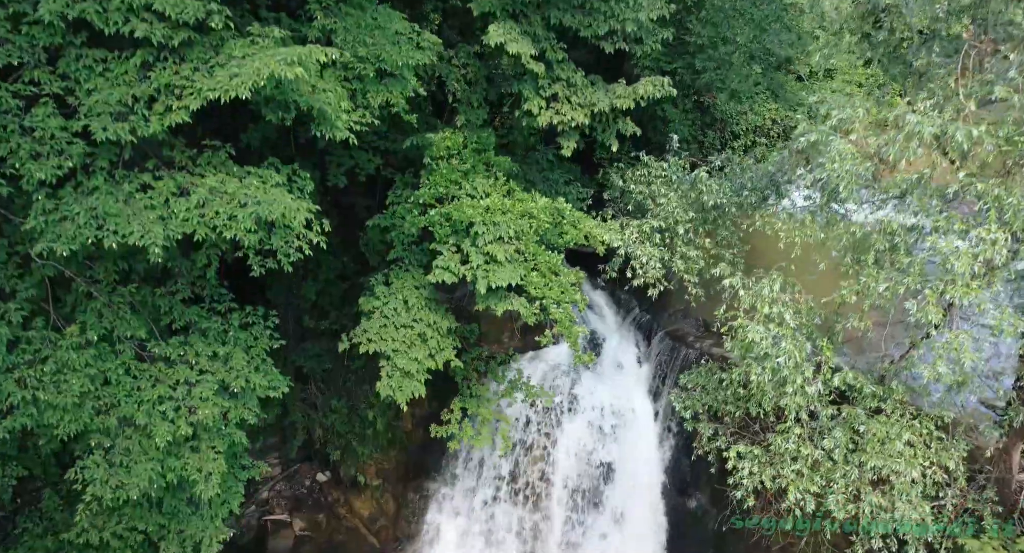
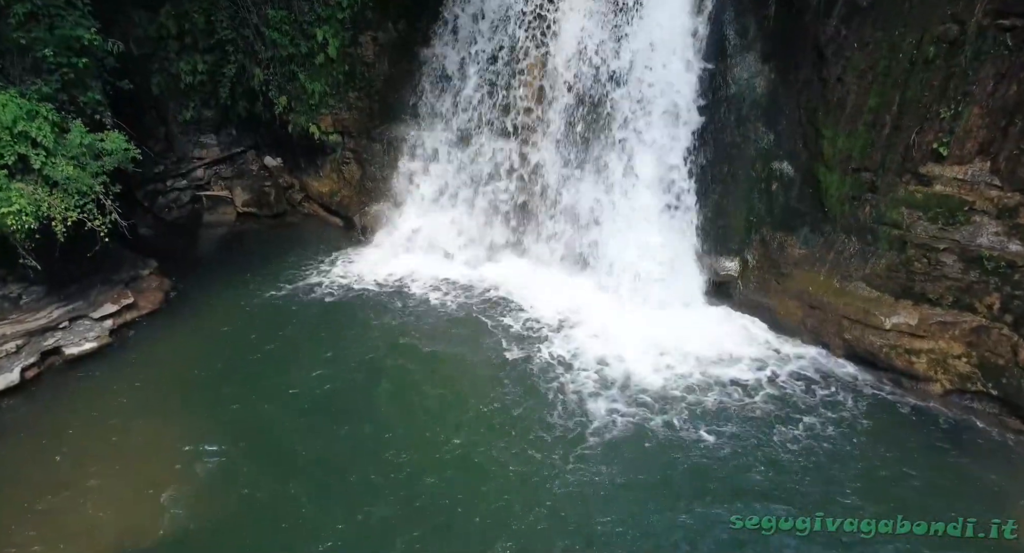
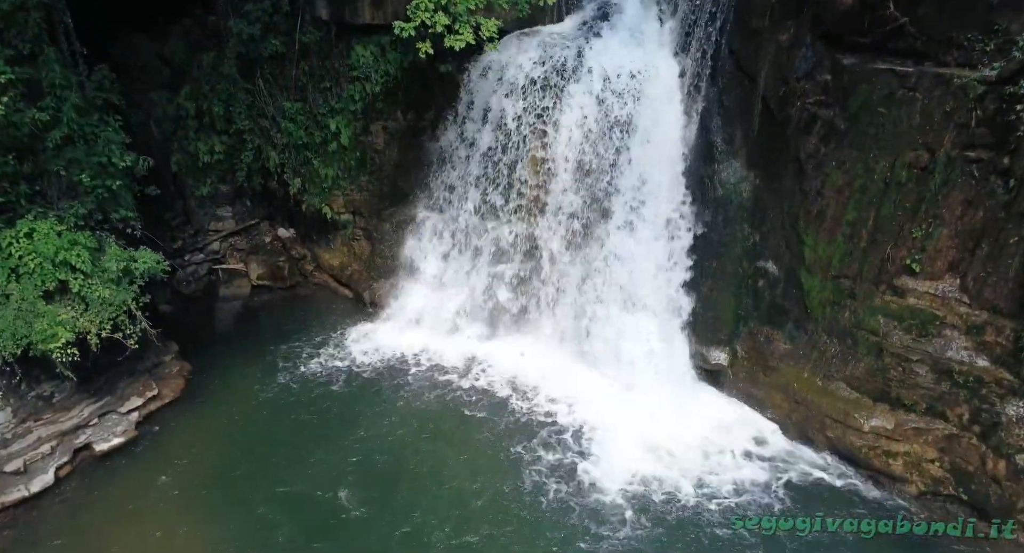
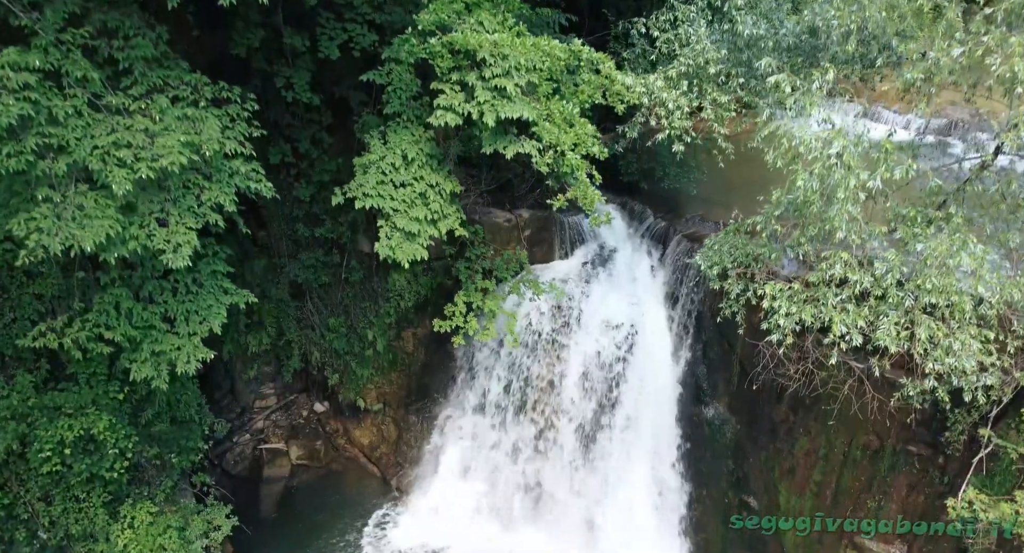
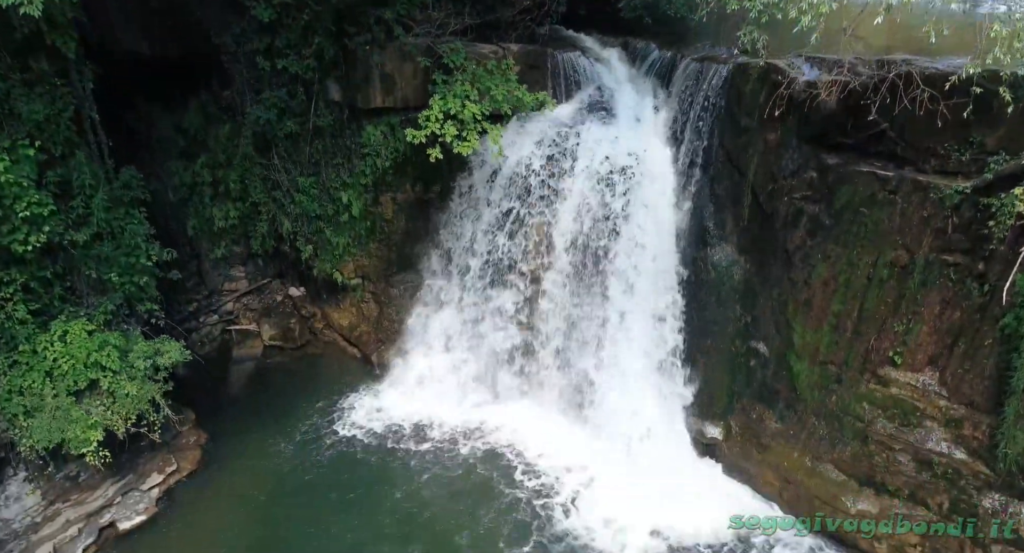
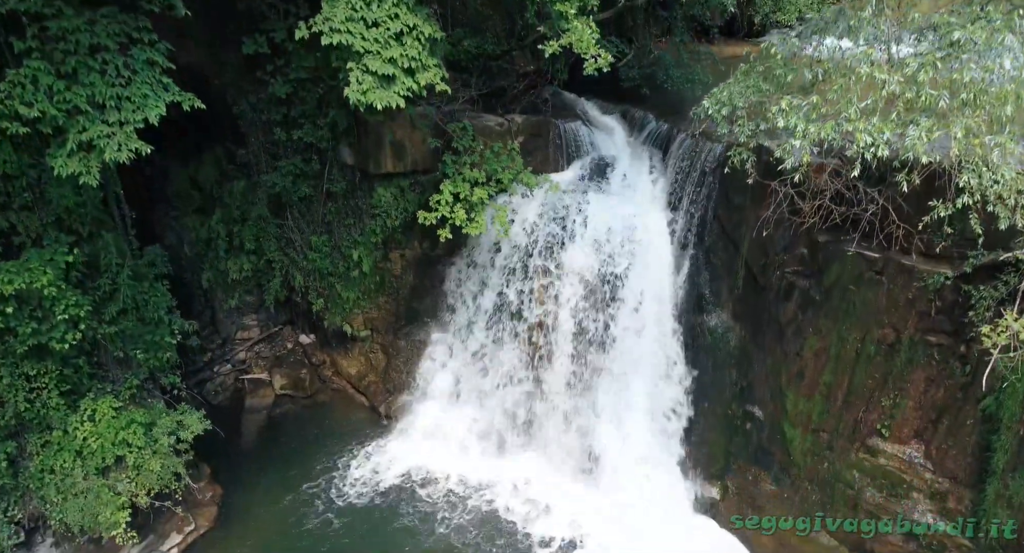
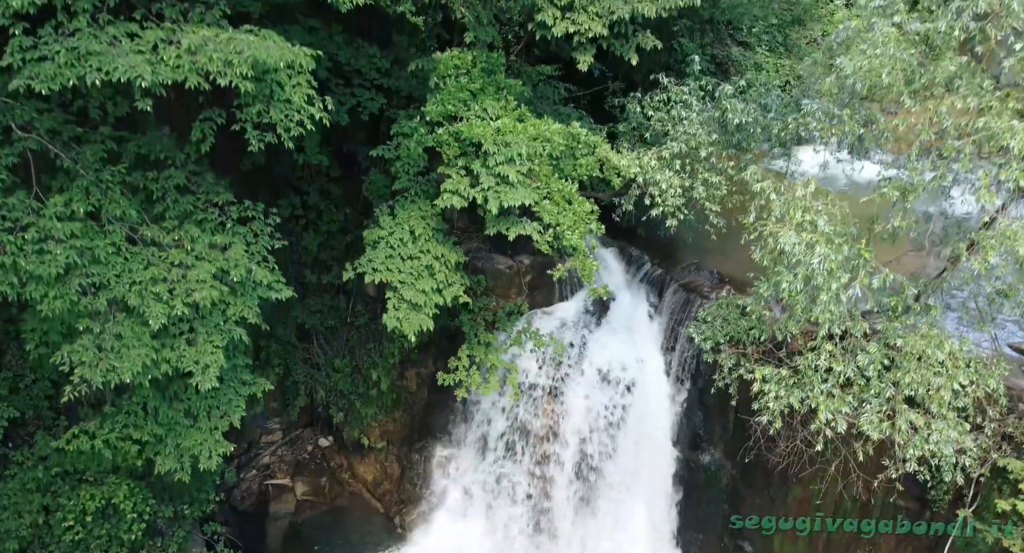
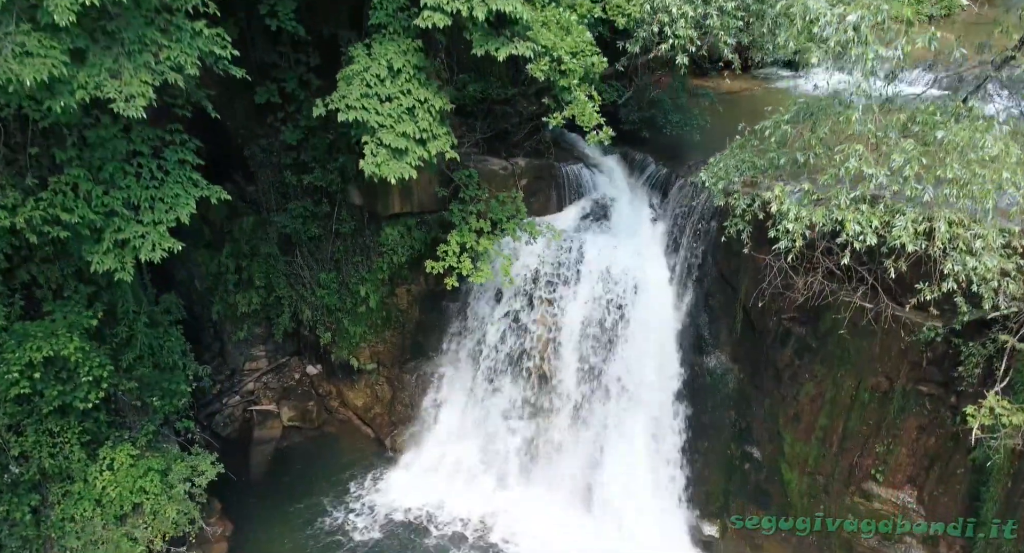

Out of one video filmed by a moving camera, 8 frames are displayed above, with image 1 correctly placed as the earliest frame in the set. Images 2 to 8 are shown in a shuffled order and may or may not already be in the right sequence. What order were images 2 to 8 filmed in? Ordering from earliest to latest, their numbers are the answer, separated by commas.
7, 4, 8, 6, 5, 3, 2
